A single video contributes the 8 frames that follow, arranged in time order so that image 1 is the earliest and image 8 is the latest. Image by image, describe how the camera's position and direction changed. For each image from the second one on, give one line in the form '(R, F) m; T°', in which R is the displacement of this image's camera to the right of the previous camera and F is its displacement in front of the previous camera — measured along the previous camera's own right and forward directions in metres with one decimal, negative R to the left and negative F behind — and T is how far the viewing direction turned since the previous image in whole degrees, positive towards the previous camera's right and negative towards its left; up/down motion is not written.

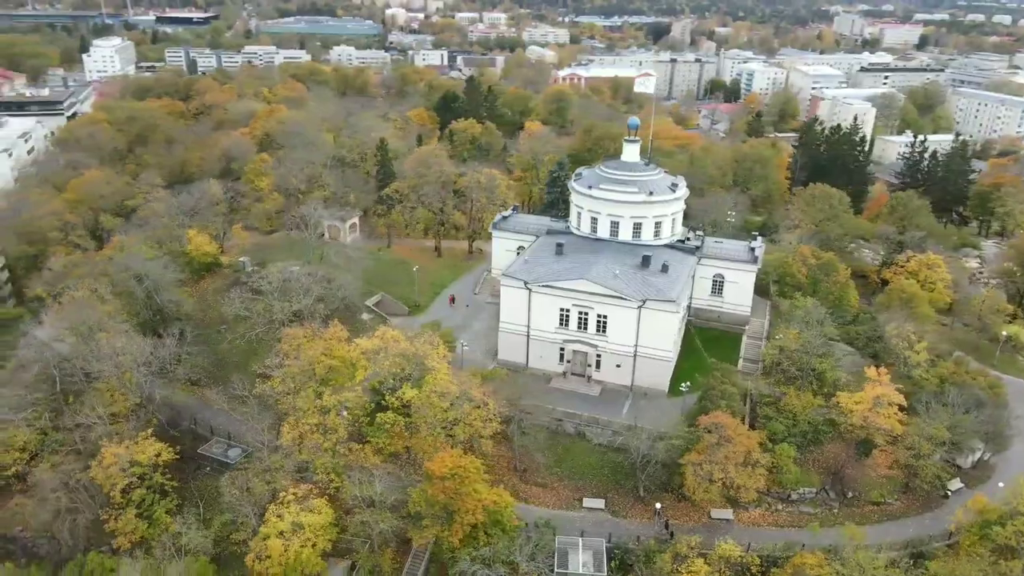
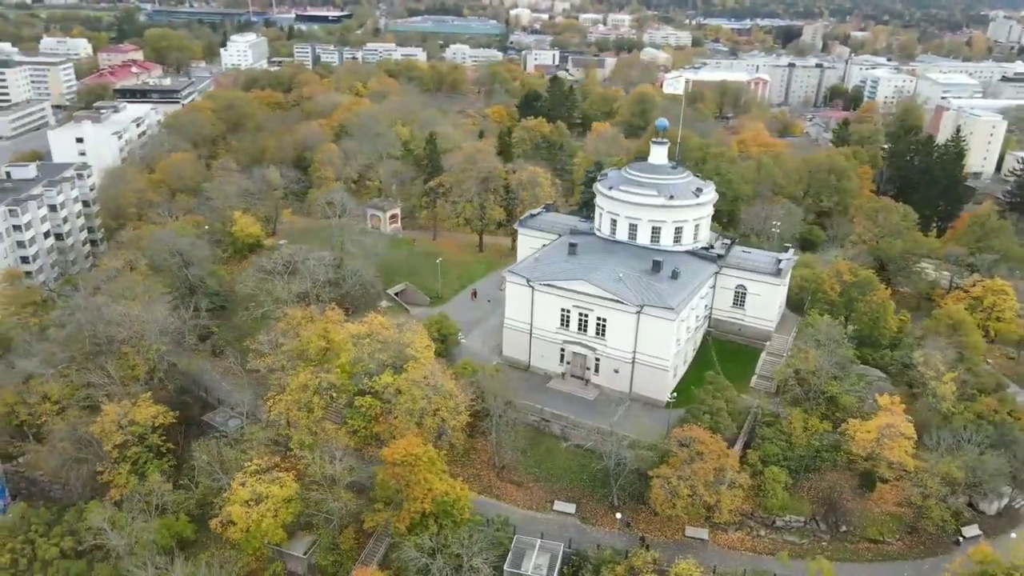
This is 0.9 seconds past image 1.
(+6.4, +0.6) m; -9°
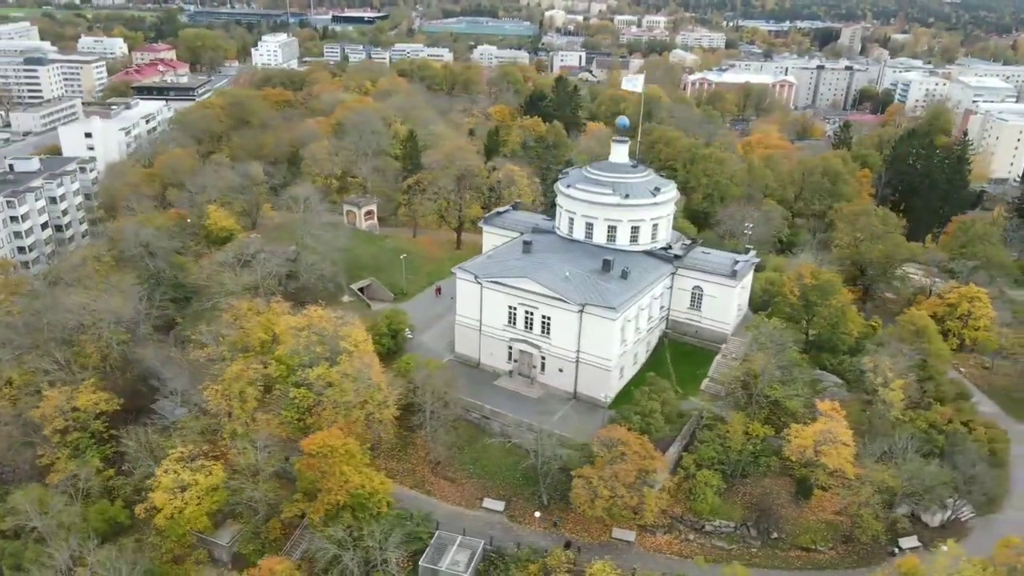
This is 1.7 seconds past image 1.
(+5.1, +0.2) m; -3°
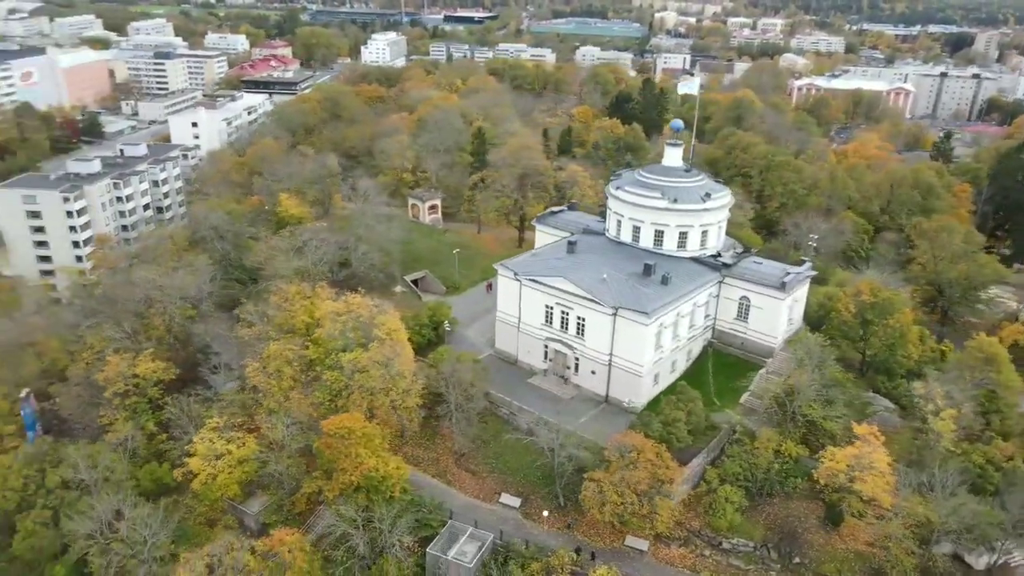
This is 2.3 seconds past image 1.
(+3.4, +0.1) m; -8°
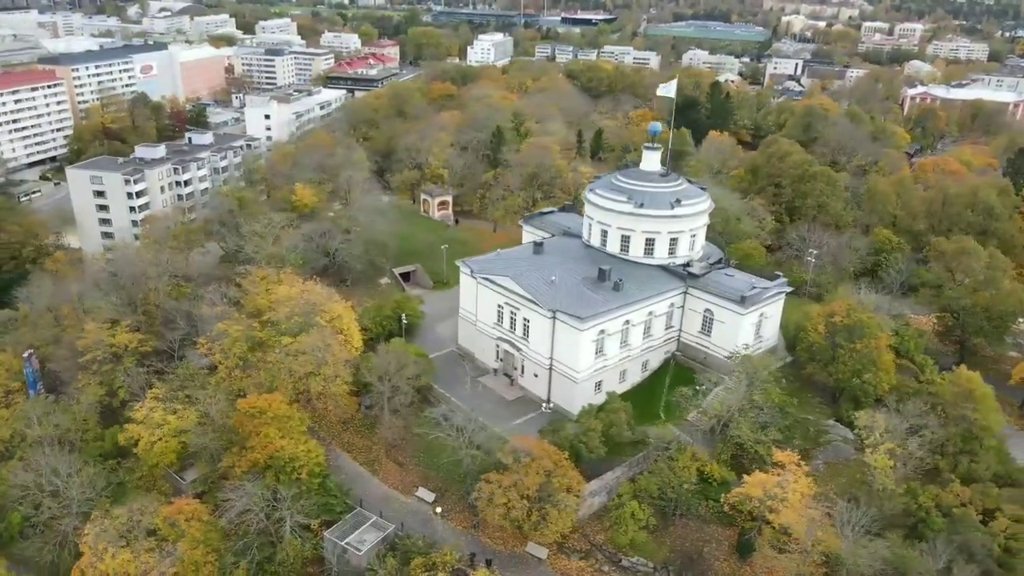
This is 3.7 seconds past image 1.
(+9.1, +0.8) m; -8°
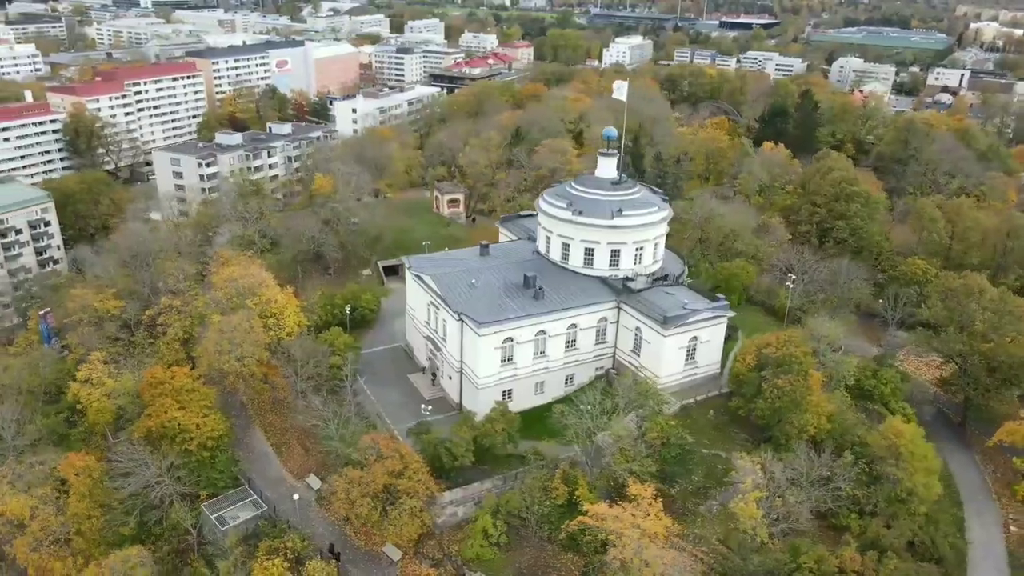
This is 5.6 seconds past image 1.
(+12.2, +1.9) m; -11°
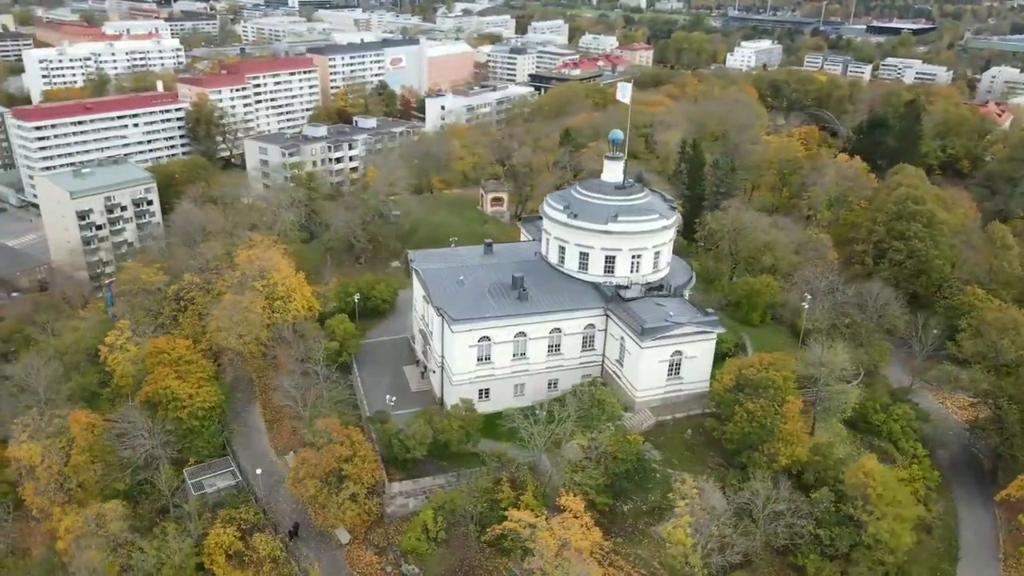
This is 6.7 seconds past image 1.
(+7.2, +0.7) m; -9°
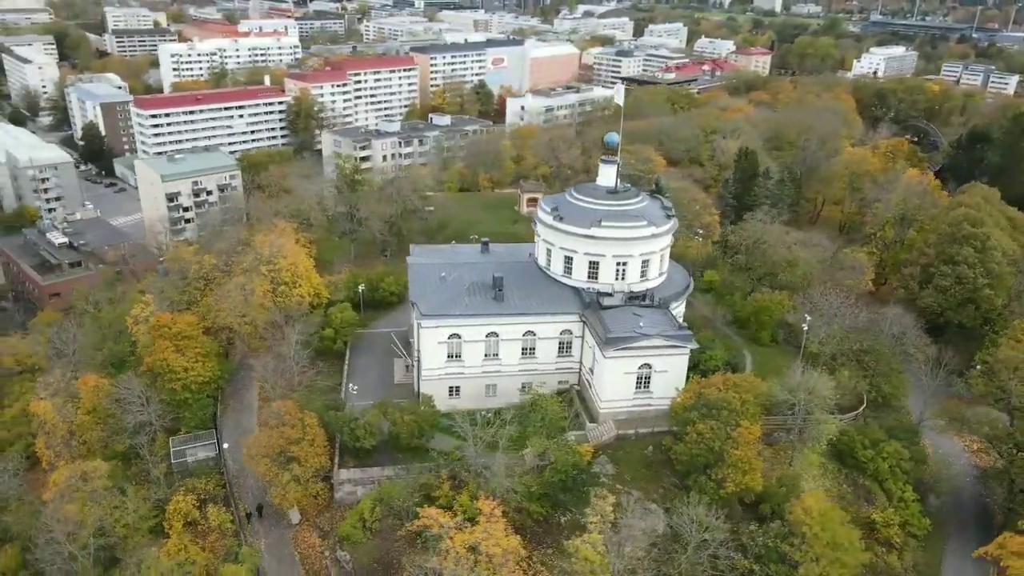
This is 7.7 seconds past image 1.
(+7.2, +0.8) m; -9°
